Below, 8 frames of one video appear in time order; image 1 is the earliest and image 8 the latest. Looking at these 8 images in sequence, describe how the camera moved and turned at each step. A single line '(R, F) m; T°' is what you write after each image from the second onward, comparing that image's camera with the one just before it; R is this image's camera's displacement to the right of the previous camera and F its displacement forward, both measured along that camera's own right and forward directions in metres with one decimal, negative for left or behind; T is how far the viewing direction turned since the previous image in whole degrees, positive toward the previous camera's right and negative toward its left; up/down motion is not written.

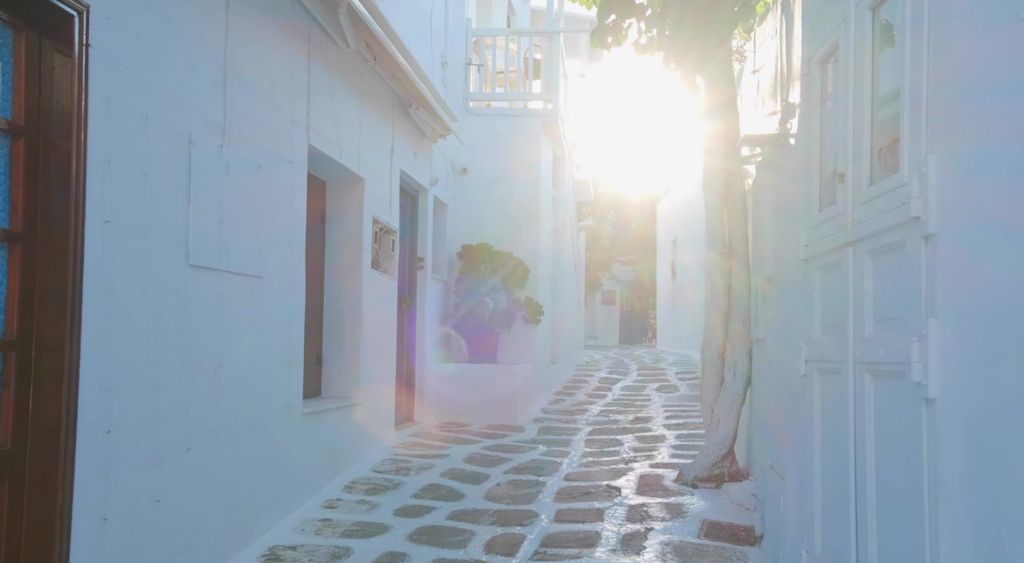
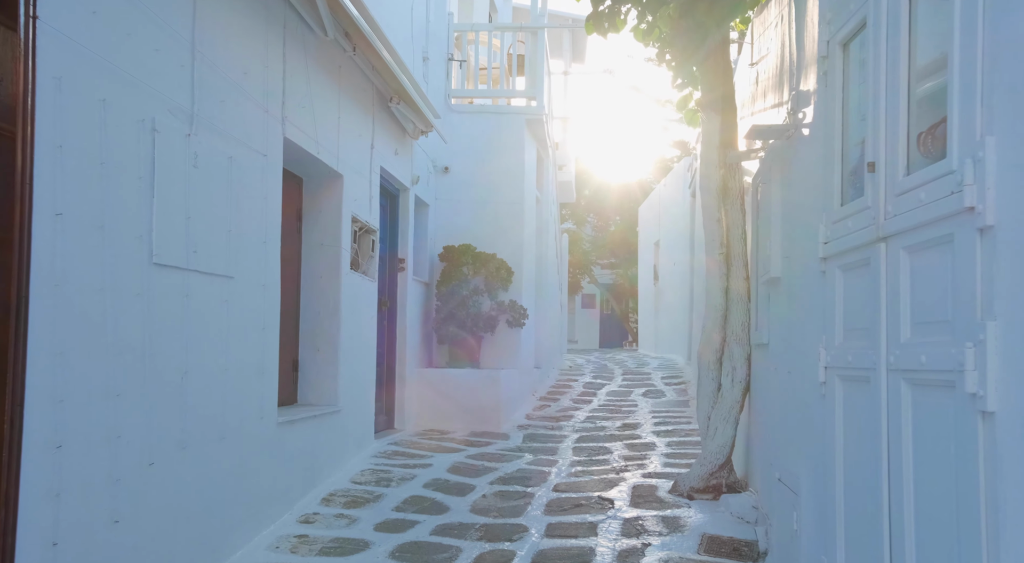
(-0.1, +0.3) m; +1°
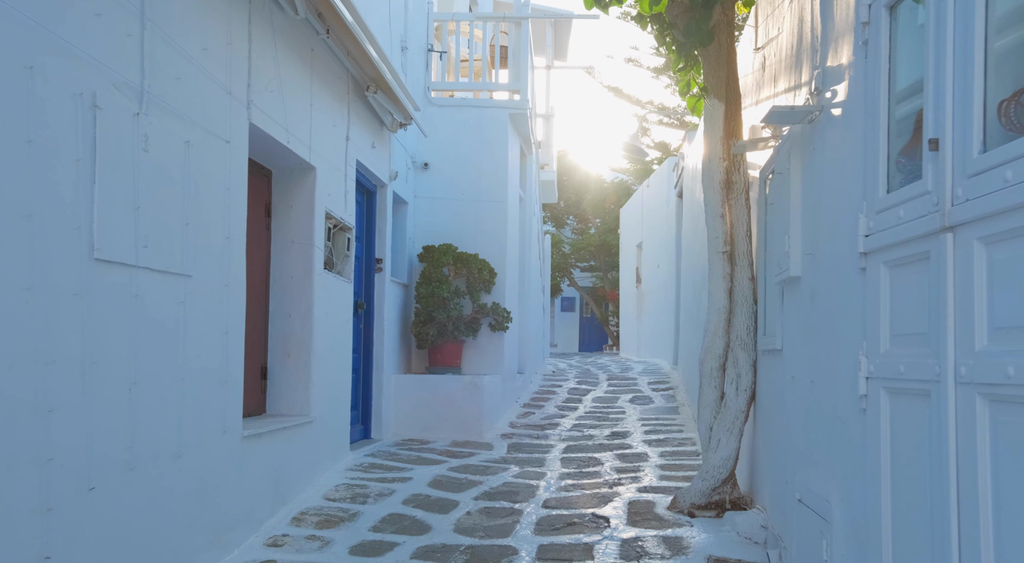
(-0.1, +0.4) m; +1°
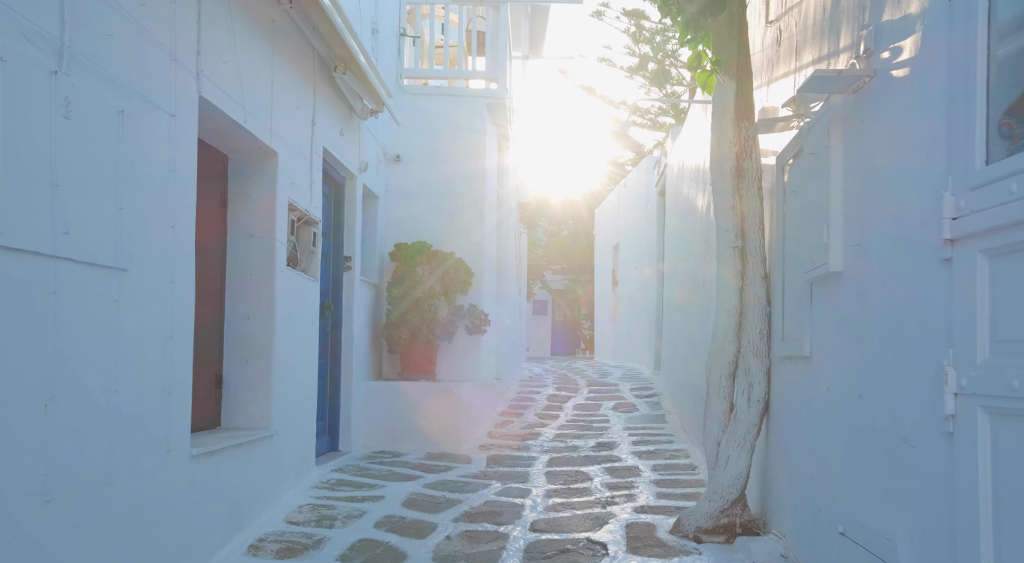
(-0.1, +0.5) m; +2°
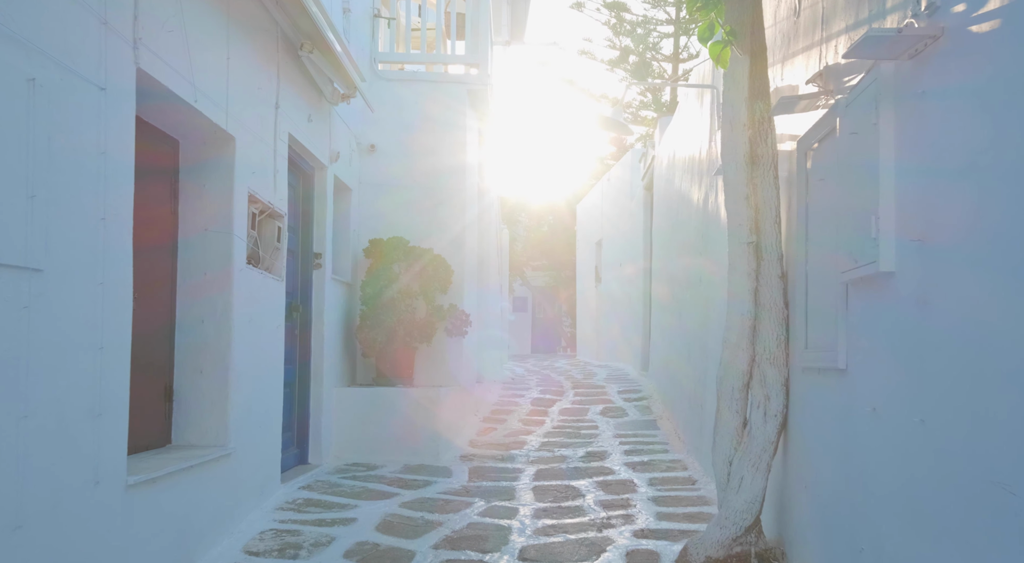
(0.0, +0.5) m; +1°
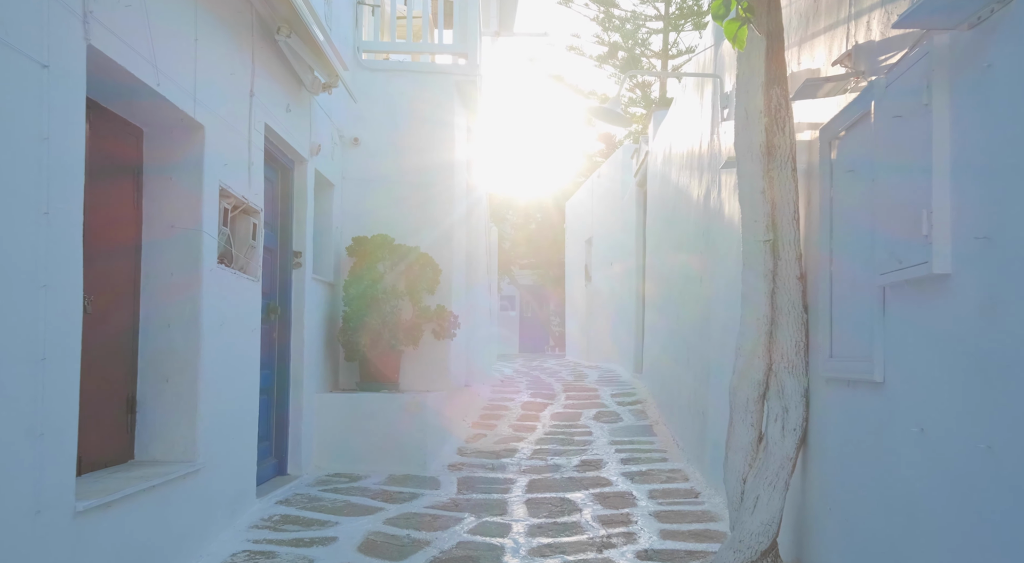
(0.0, +0.3) m; +1°
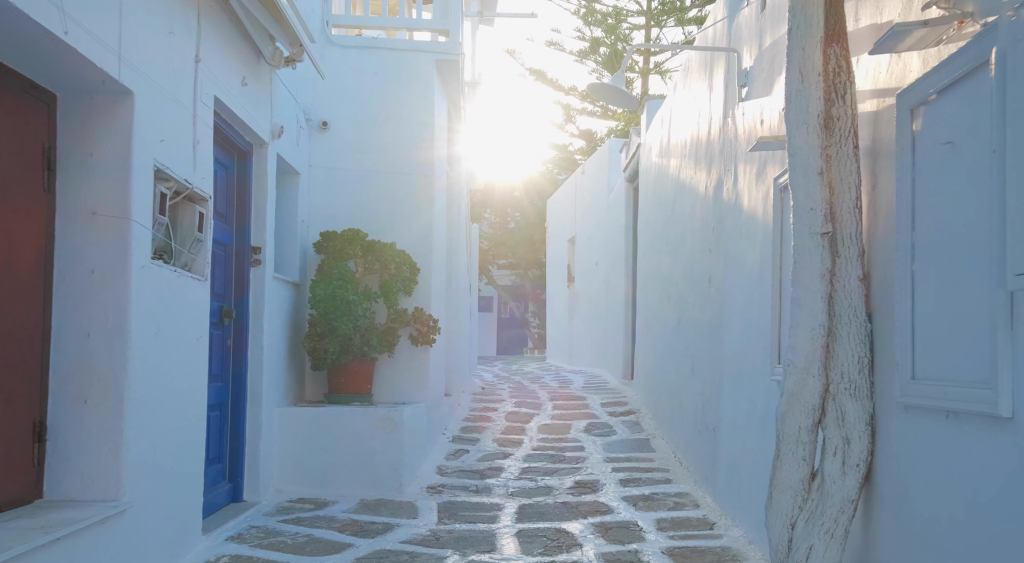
(-0.1, +0.7) m; +2°
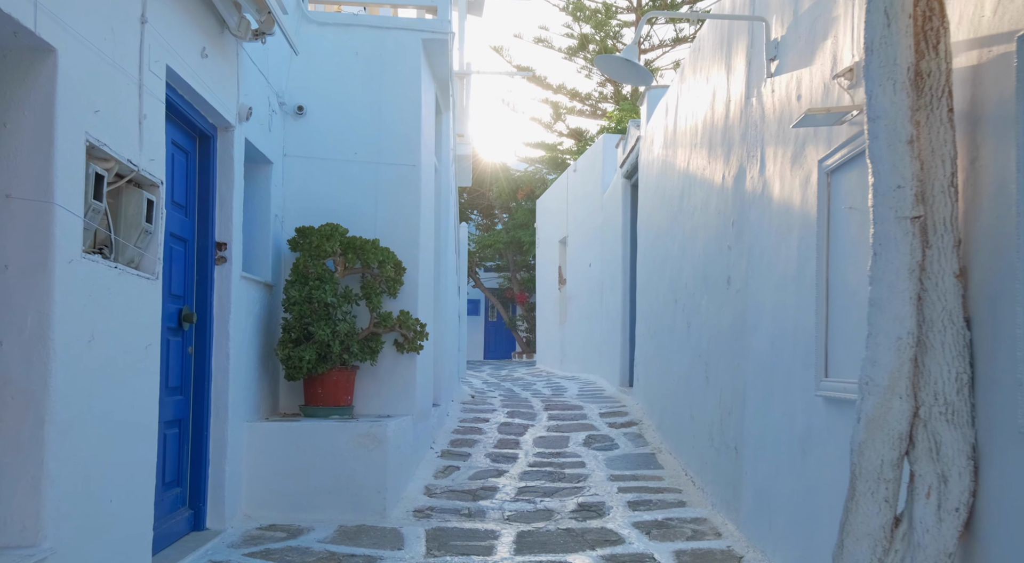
(-0.1, +0.6) m; +1°
